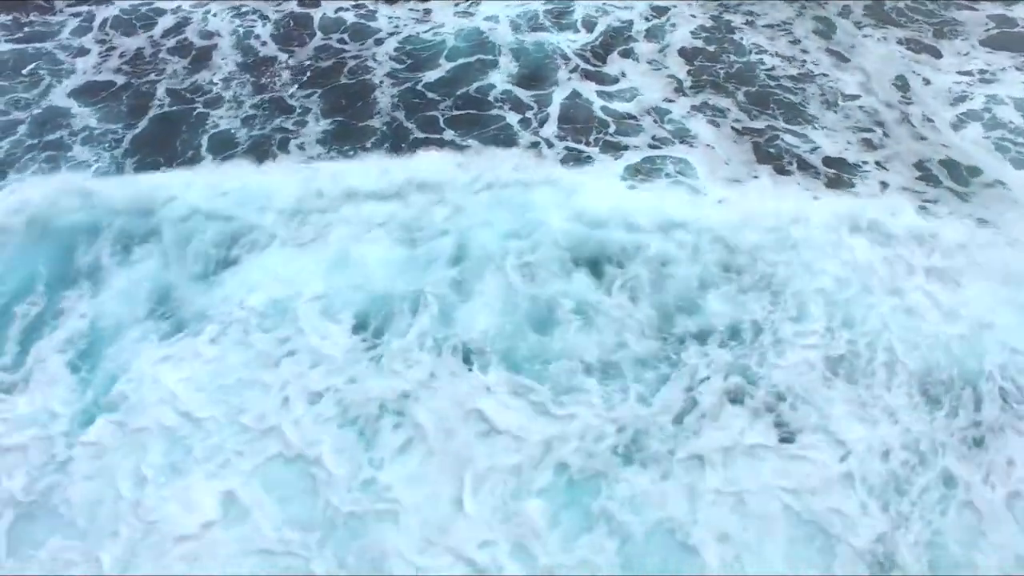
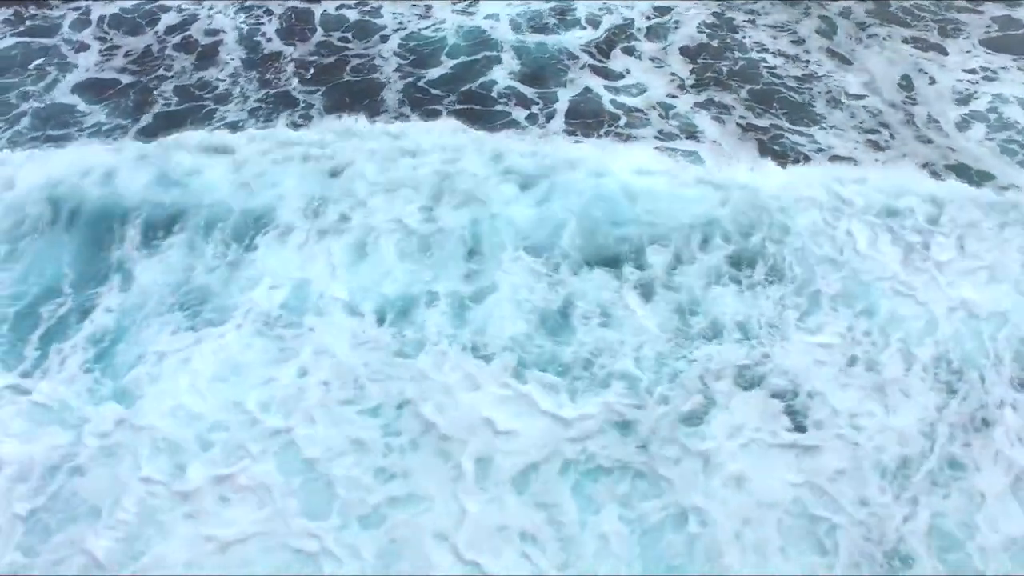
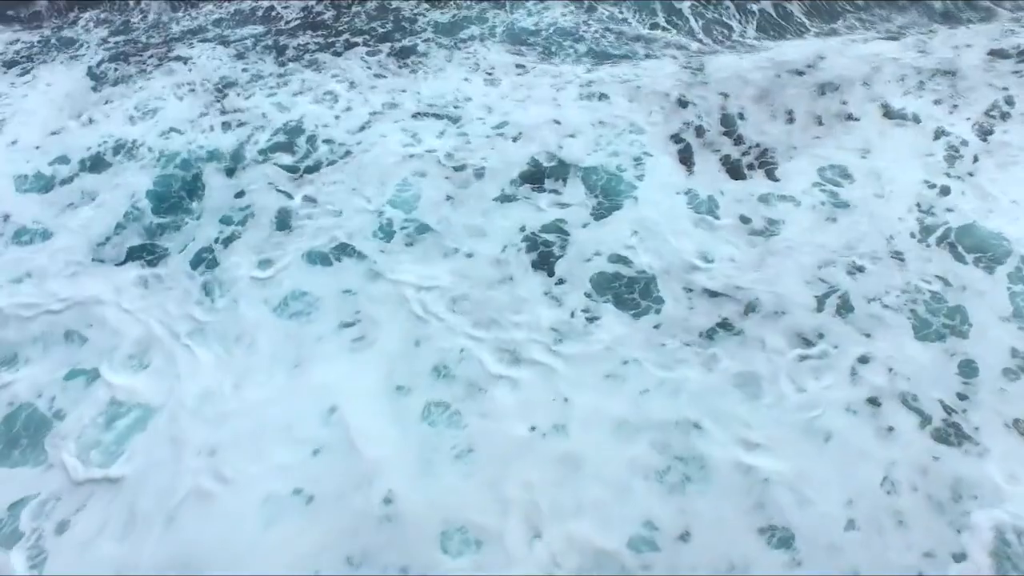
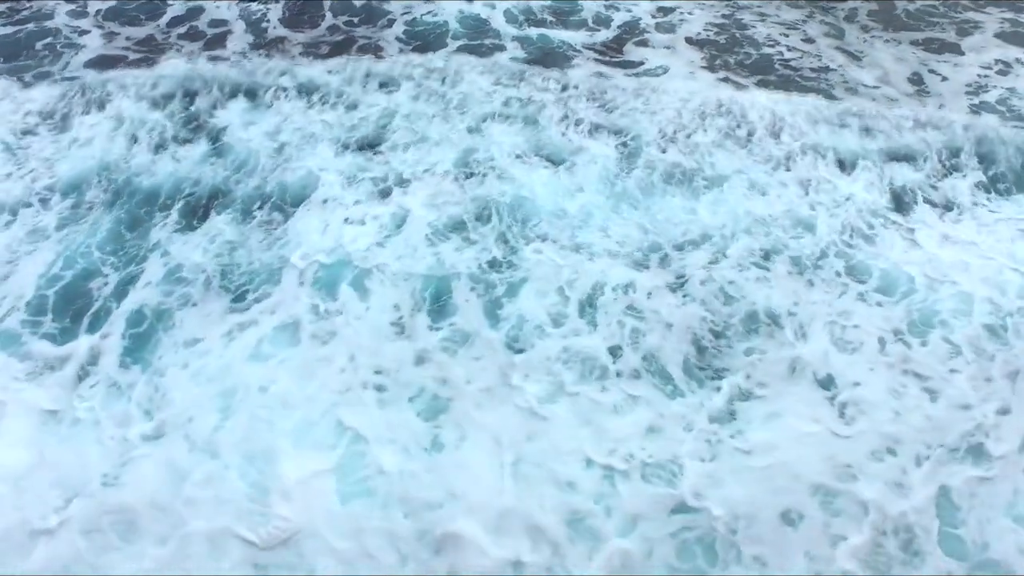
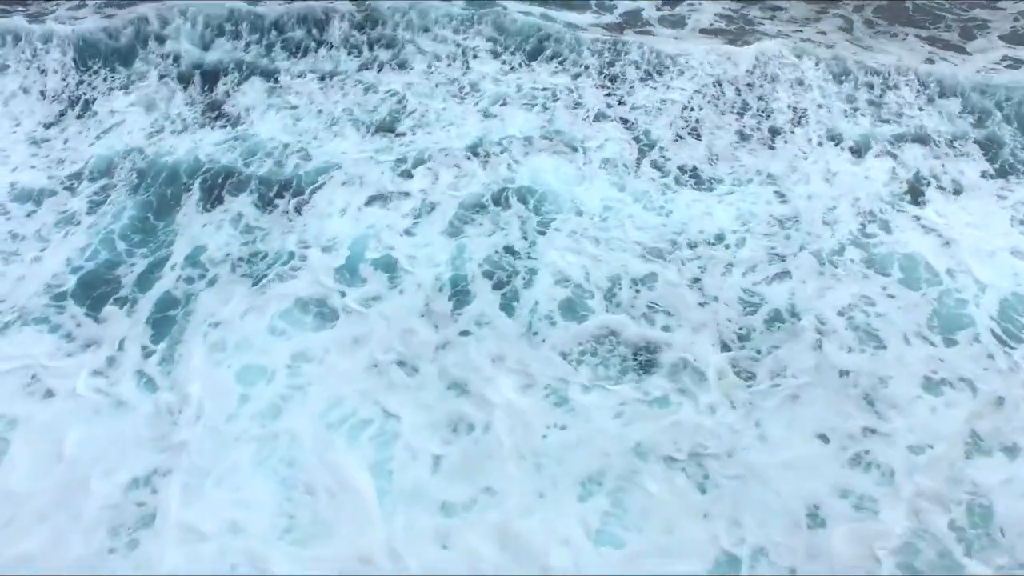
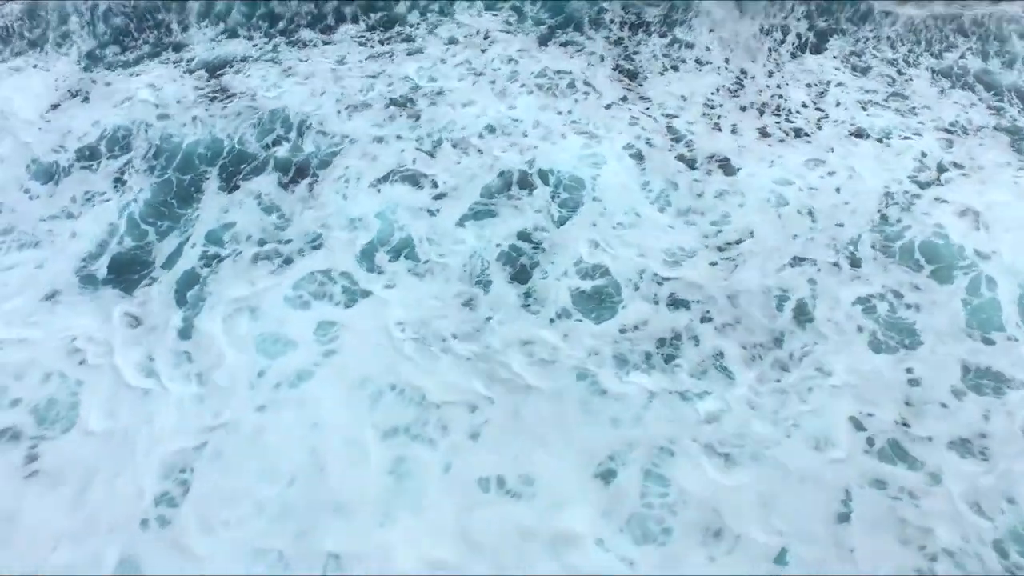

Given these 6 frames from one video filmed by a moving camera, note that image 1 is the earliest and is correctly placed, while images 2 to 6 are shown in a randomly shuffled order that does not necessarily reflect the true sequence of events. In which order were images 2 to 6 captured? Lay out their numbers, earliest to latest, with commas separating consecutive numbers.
2, 4, 5, 6, 3
